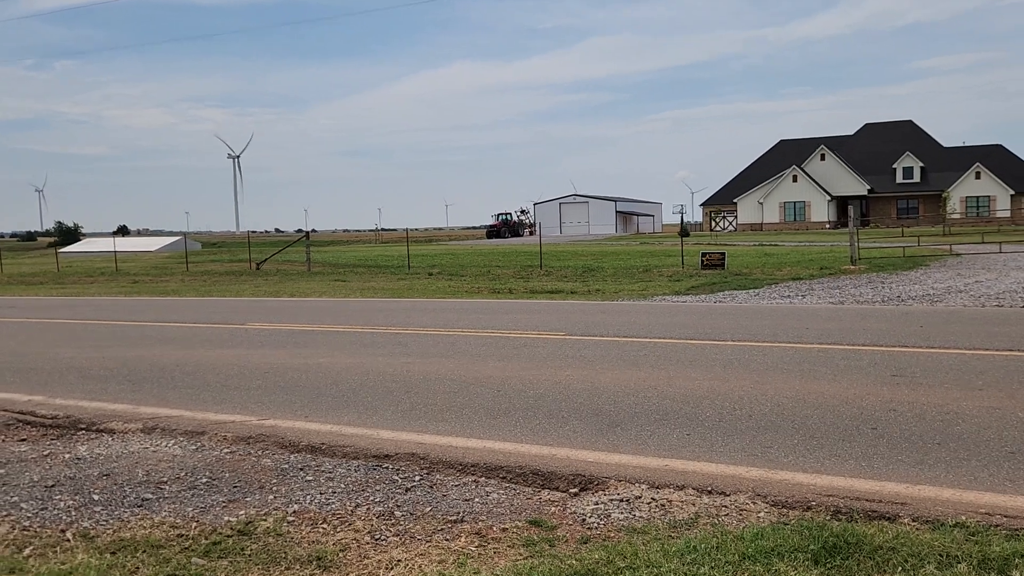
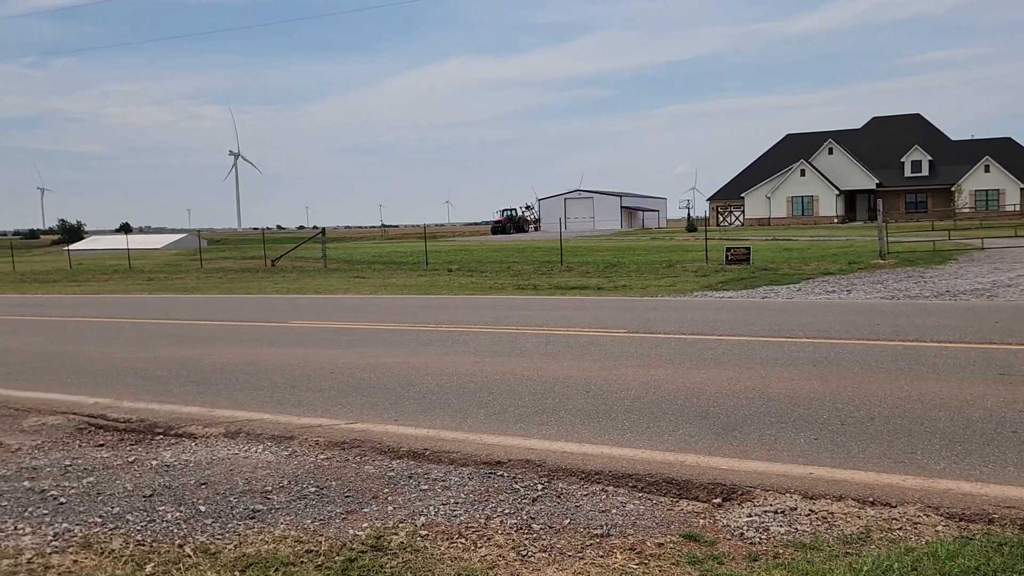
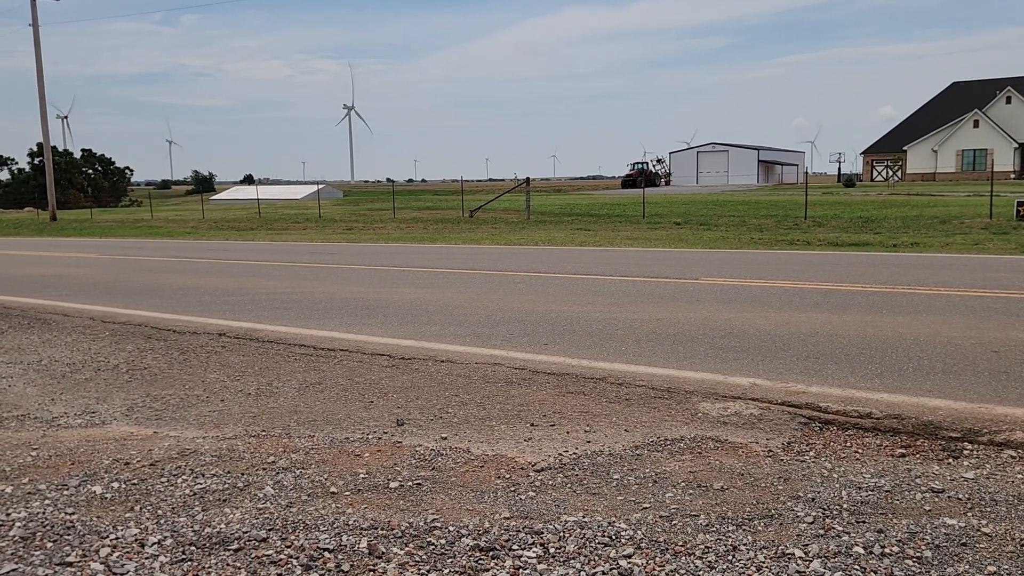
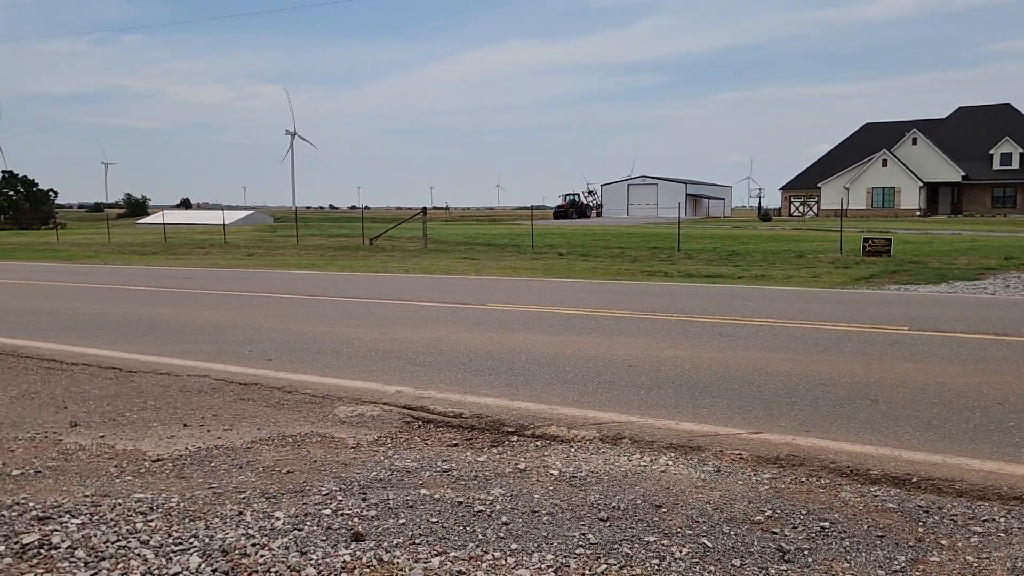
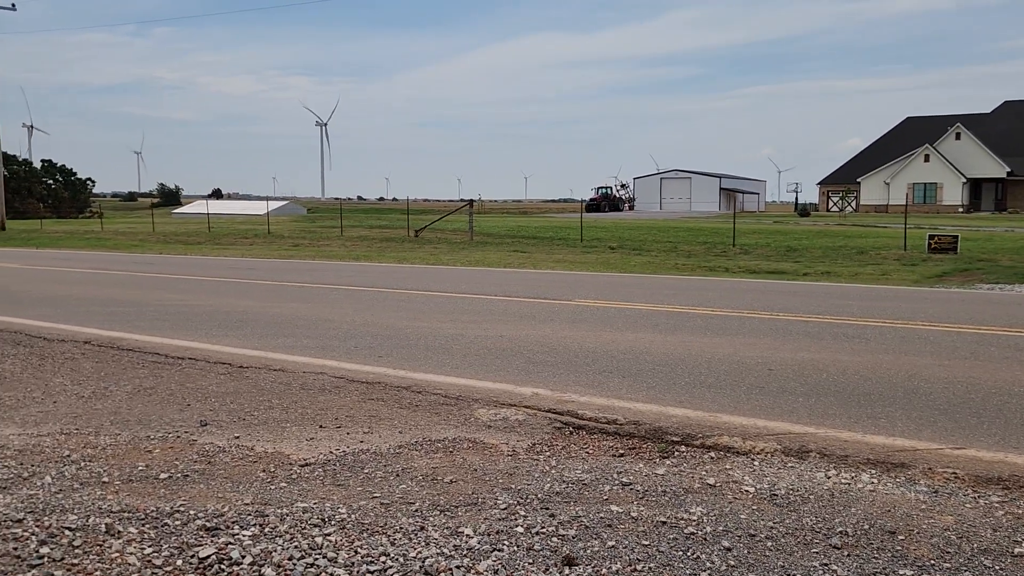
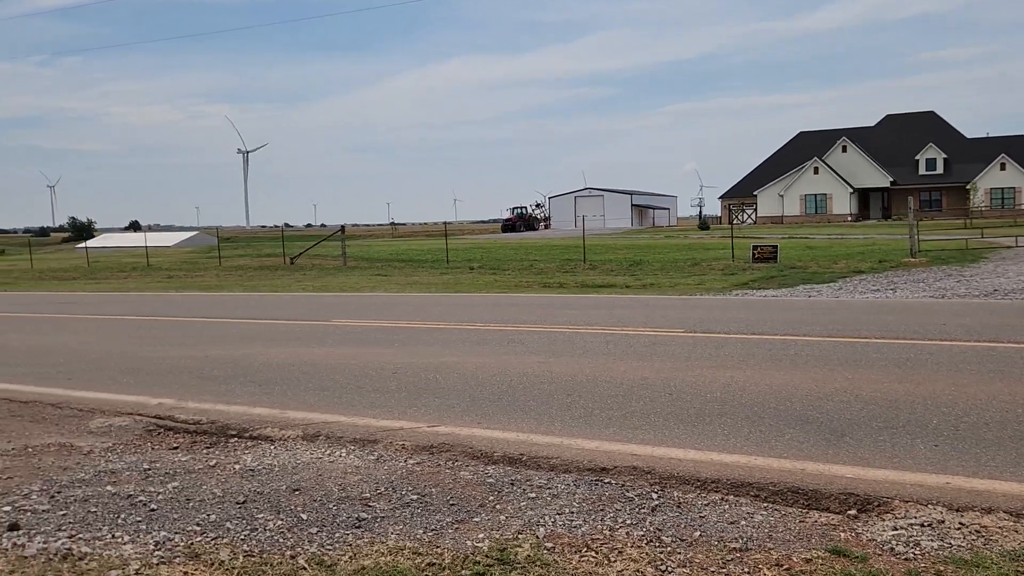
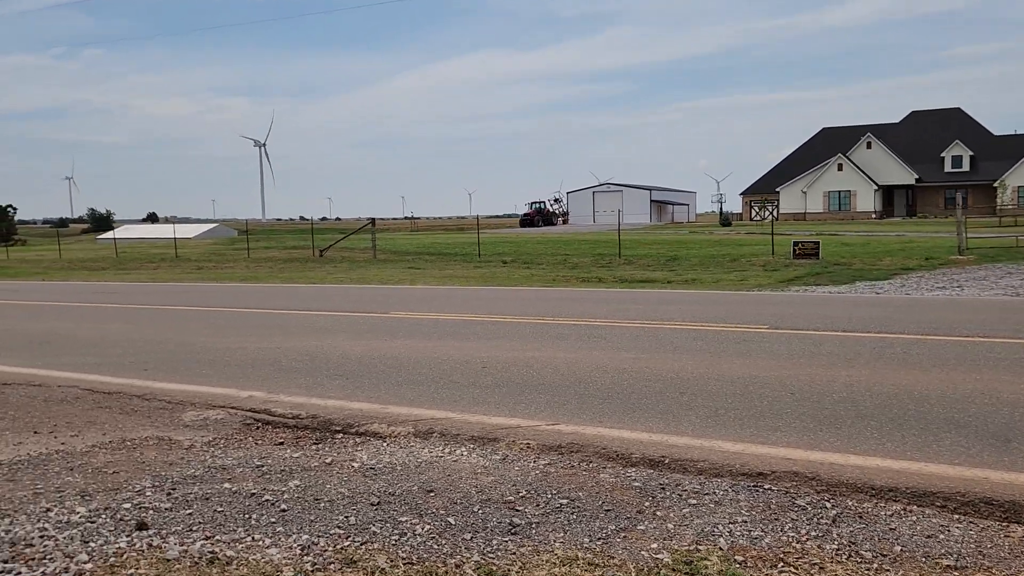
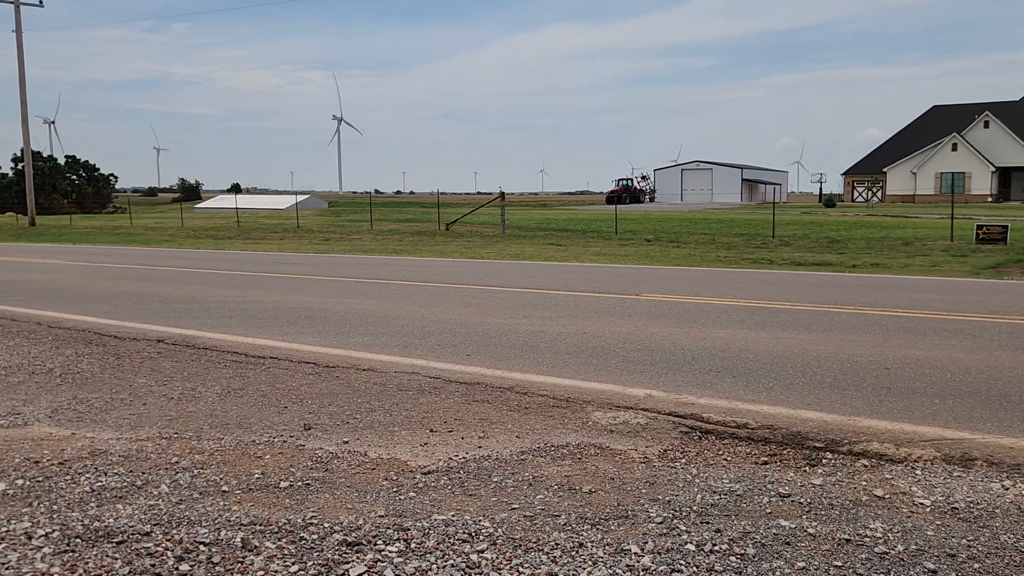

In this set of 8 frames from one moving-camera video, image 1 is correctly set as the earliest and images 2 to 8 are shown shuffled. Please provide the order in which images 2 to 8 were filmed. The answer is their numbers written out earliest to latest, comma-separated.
2, 6, 7, 4, 5, 8, 3
